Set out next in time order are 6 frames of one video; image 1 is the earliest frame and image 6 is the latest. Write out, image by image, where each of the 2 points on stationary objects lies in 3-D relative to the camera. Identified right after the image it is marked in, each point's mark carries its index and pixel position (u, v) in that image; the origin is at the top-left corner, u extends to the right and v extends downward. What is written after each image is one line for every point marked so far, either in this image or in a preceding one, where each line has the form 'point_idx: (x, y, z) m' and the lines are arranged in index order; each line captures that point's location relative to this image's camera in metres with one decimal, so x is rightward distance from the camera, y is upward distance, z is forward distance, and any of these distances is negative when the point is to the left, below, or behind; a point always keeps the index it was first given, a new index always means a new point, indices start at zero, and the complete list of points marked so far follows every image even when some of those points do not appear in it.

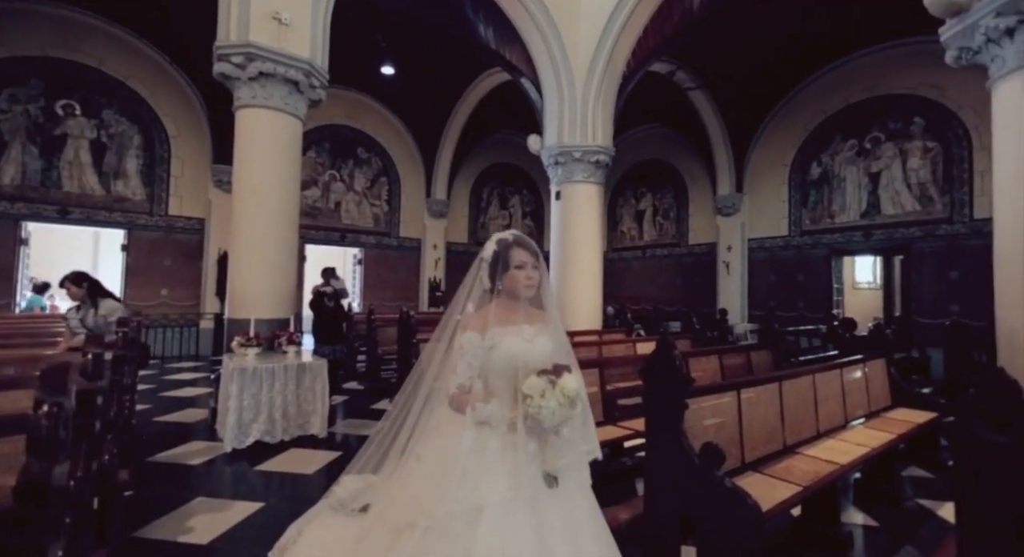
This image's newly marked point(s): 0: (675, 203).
0: (+4.4, +2.0, +12.0) m
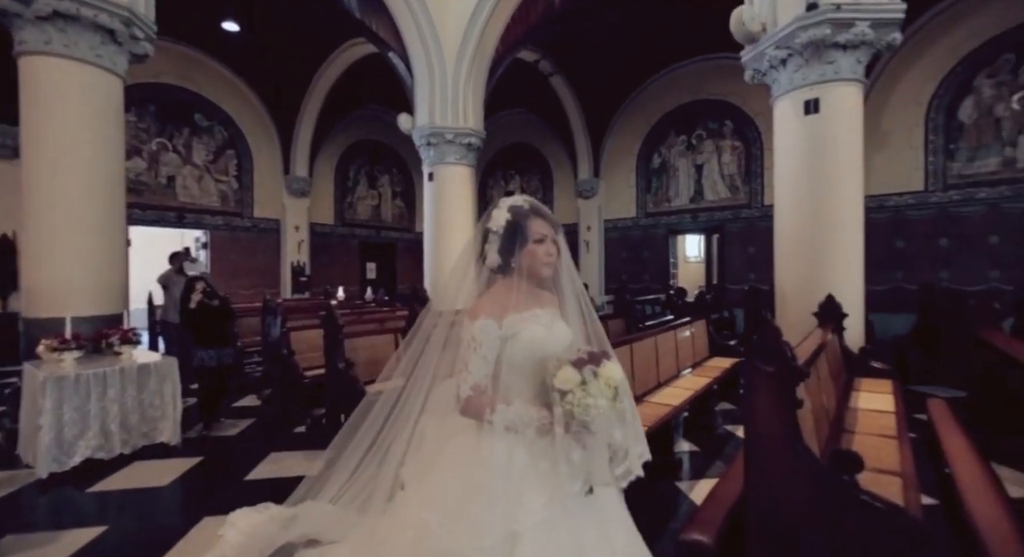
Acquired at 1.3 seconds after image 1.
0: (+0.9, +2.6, +13.1) m
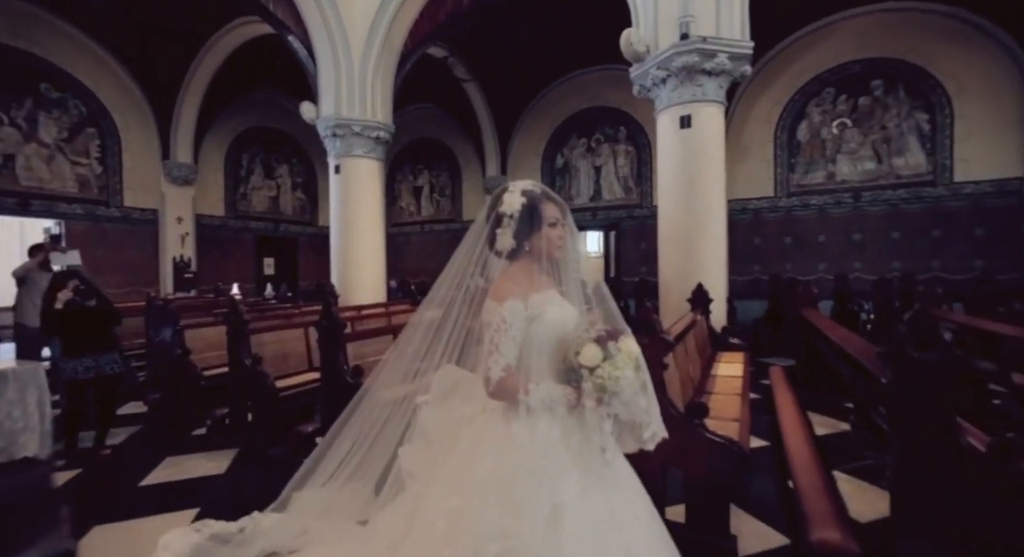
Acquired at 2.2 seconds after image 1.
0: (-1.7, +2.7, +13.2) m
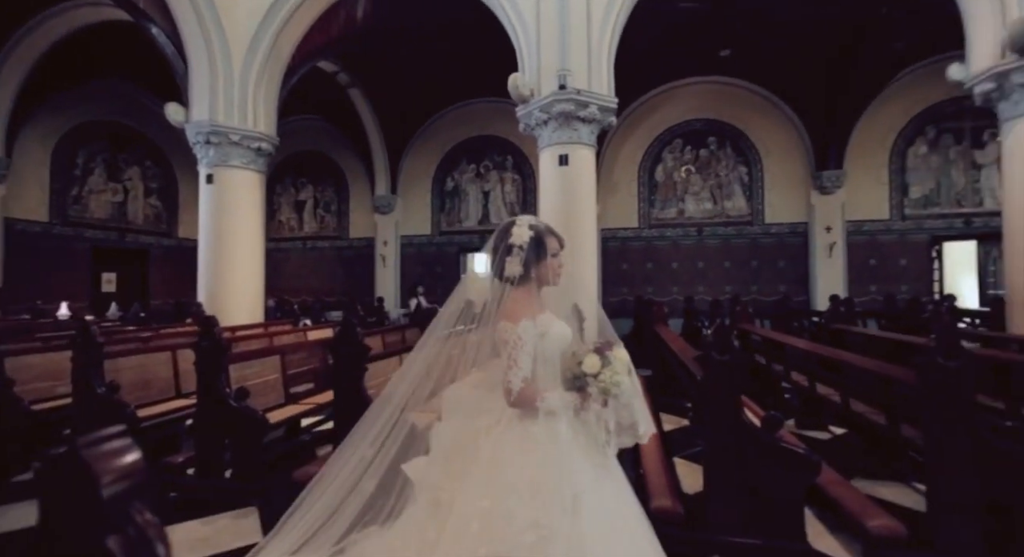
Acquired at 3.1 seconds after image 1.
0: (-4.8, +2.1, +12.7) m
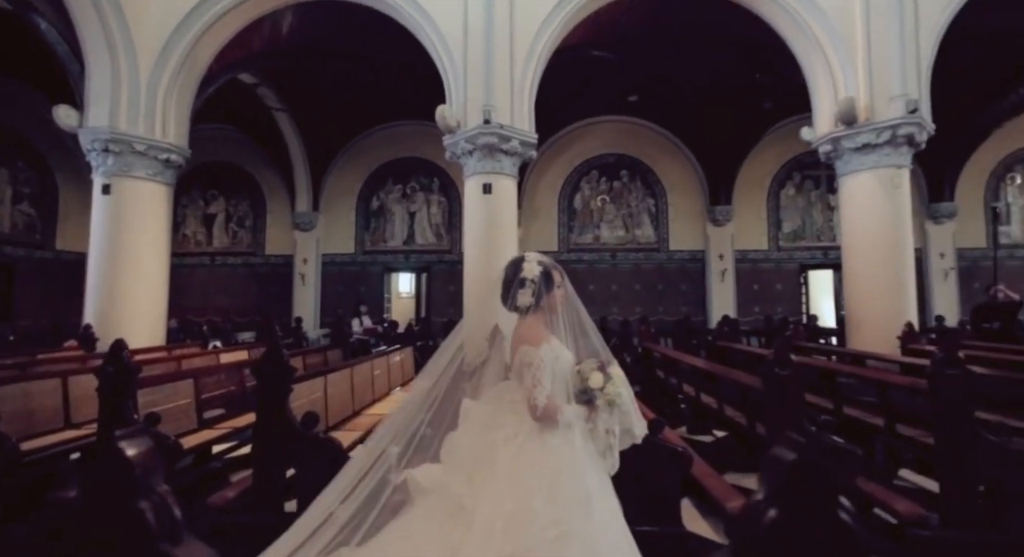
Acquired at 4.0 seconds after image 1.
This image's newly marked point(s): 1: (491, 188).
0: (-6.8, +1.7, +12.1) m
1: (-0.3, +1.1, +5.7) m
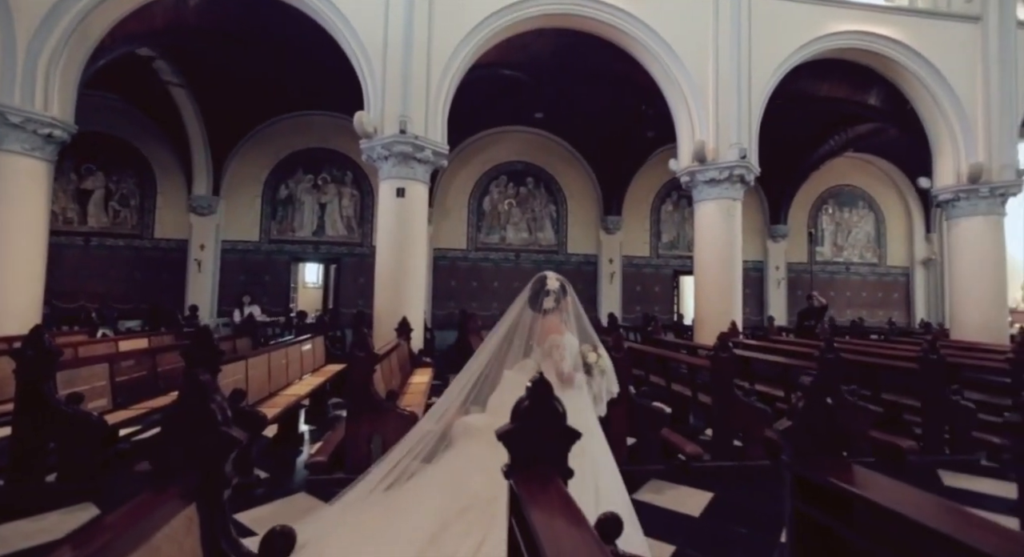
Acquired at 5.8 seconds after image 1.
0: (-8.9, +2.0, +11.3) m
1: (-1.4, +1.1, +6.1) m
